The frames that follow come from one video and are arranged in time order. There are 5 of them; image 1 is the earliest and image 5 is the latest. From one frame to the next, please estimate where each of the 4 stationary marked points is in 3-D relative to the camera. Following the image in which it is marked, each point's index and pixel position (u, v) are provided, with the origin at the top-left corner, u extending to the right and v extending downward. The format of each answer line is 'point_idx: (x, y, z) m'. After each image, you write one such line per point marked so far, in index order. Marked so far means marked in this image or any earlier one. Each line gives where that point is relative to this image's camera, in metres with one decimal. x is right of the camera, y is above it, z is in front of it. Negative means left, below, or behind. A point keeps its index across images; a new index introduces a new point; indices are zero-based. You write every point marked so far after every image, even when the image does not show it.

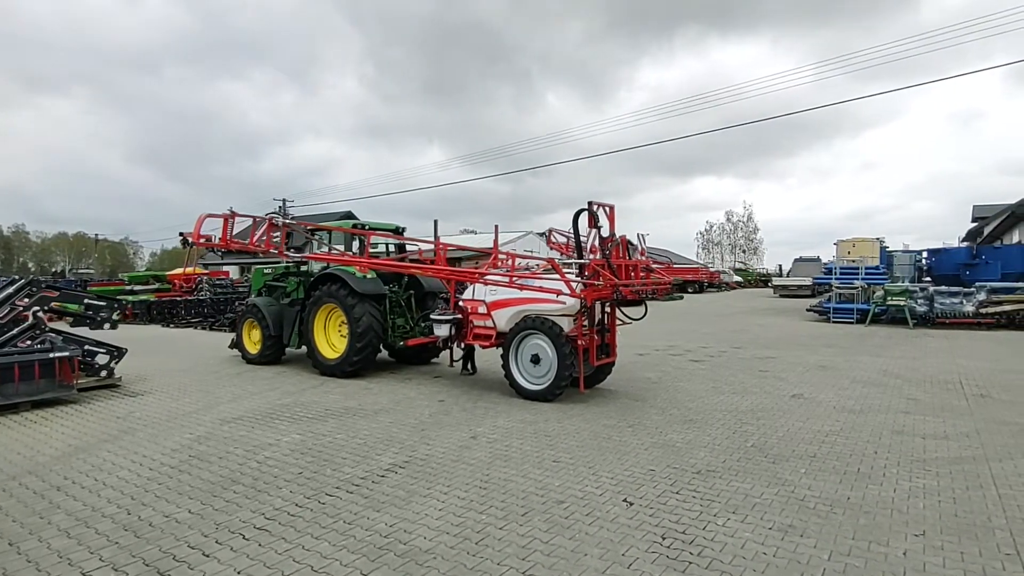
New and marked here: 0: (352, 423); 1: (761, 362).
0: (-1.6, -1.3, +5.8) m
1: (+3.9, -1.2, +9.5) m
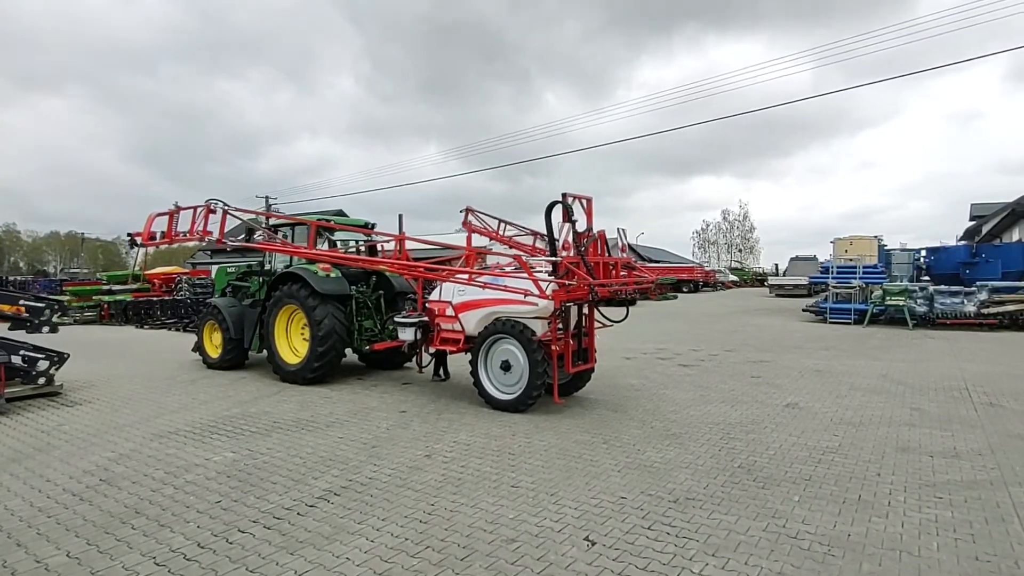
0: (-1.9, -1.3, +5.3) m
1: (+3.6, -1.2, +8.9) m
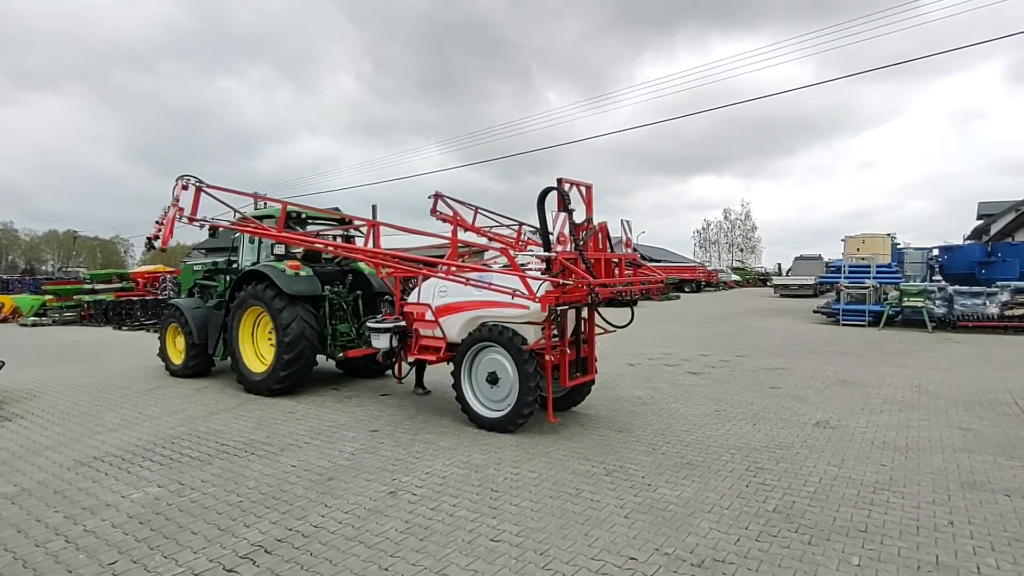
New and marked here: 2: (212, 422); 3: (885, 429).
0: (-2.0, -1.3, +4.4) m
1: (+3.5, -1.2, +8.1) m
2: (-3.0, -1.3, +5.9) m
3: (+3.3, -1.2, +5.3) m
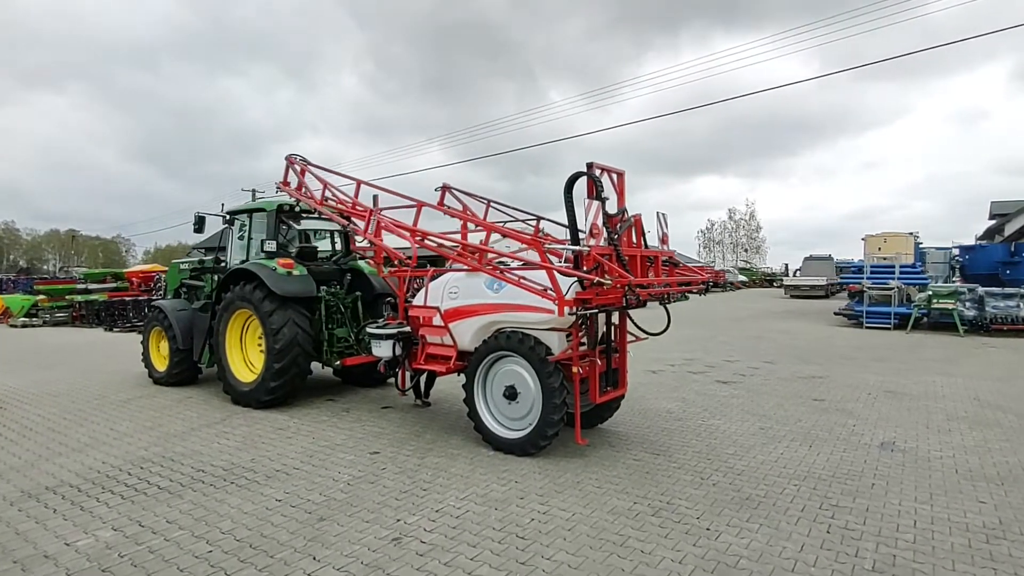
0: (-1.8, -1.3, +3.7) m
1: (+3.6, -1.2, +7.4) m
2: (-2.8, -1.3, +5.2) m
3: (+3.5, -1.3, +4.6) m
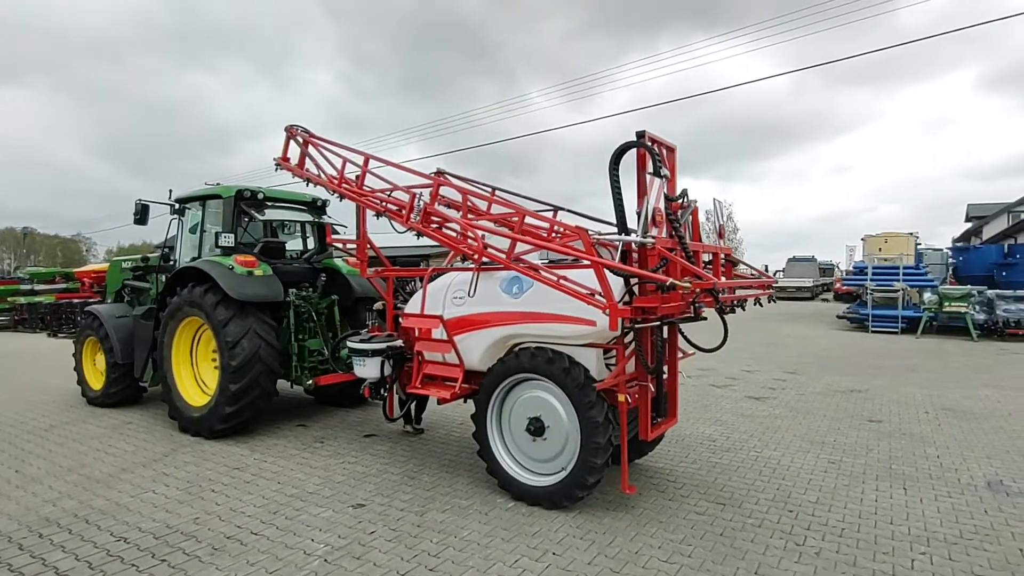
0: (-1.6, -1.4, +2.6) m
1: (+3.7, -1.2, +6.5) m
2: (-2.7, -1.3, +4.1) m
3: (+3.6, -1.3, +3.7) m
